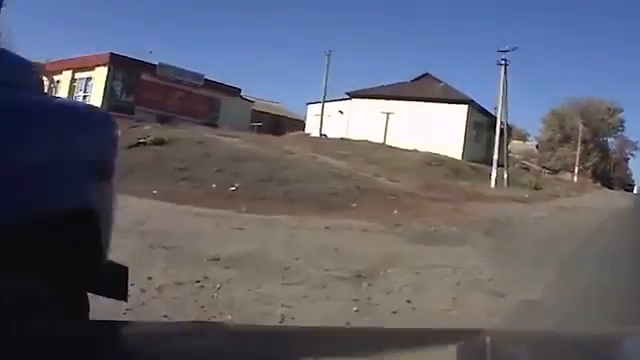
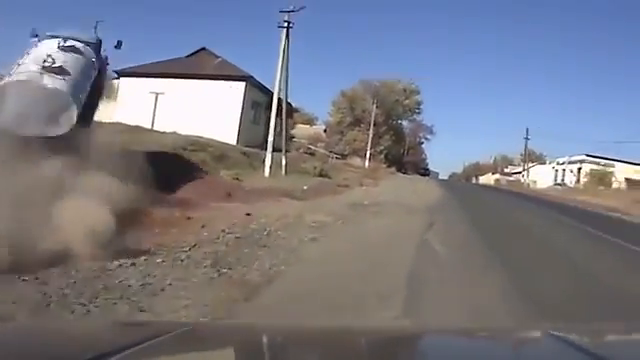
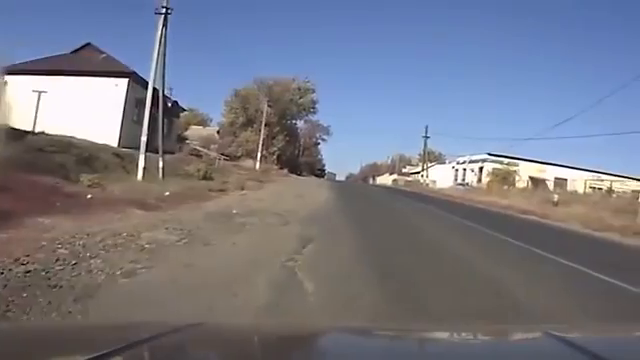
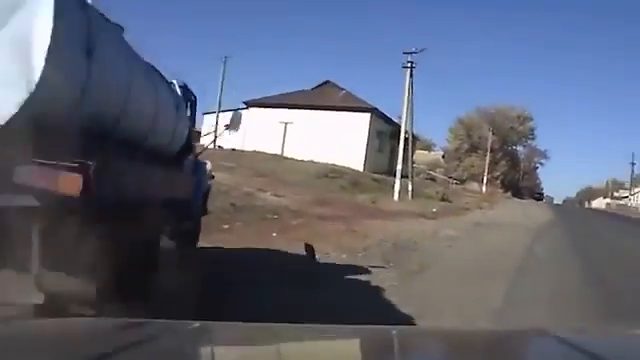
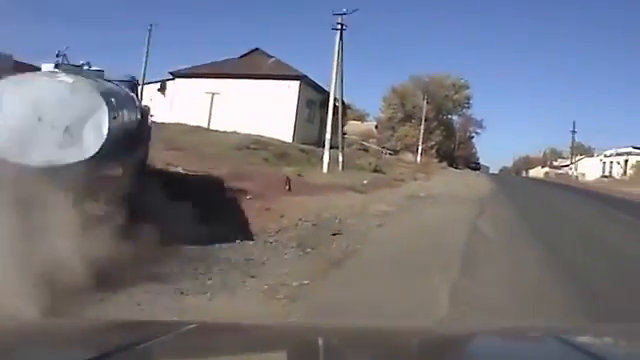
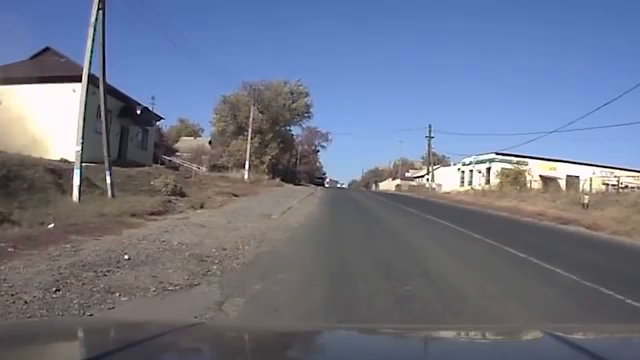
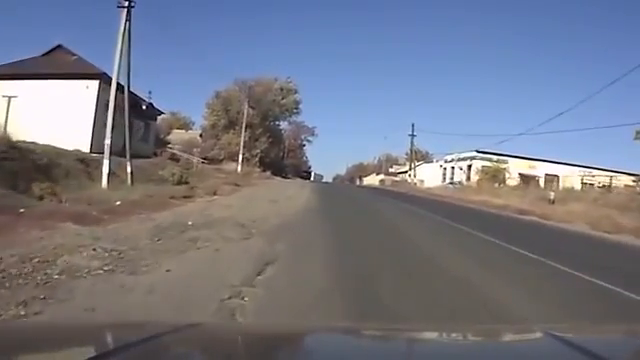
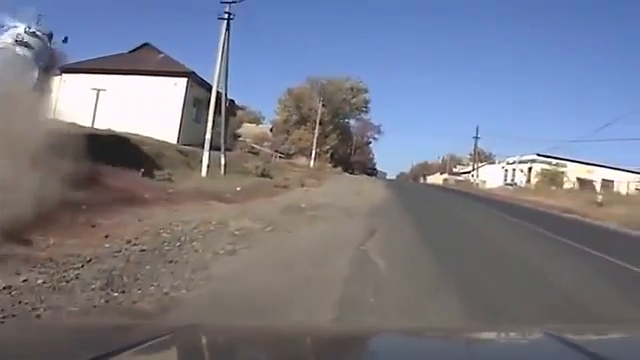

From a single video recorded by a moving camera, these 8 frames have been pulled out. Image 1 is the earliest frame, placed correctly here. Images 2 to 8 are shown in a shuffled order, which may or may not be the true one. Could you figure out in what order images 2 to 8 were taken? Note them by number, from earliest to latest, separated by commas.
4, 5, 2, 8, 3, 7, 6
